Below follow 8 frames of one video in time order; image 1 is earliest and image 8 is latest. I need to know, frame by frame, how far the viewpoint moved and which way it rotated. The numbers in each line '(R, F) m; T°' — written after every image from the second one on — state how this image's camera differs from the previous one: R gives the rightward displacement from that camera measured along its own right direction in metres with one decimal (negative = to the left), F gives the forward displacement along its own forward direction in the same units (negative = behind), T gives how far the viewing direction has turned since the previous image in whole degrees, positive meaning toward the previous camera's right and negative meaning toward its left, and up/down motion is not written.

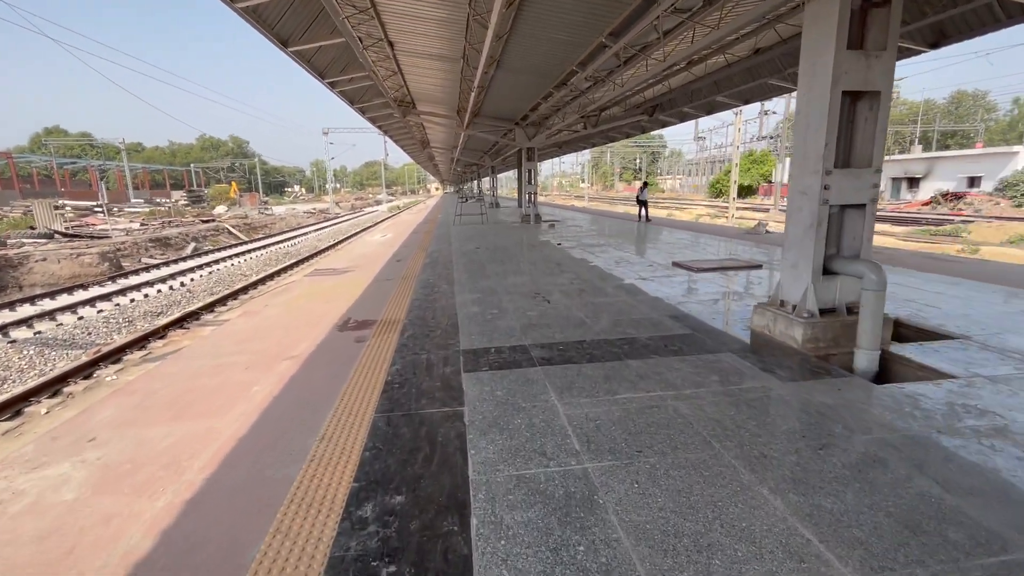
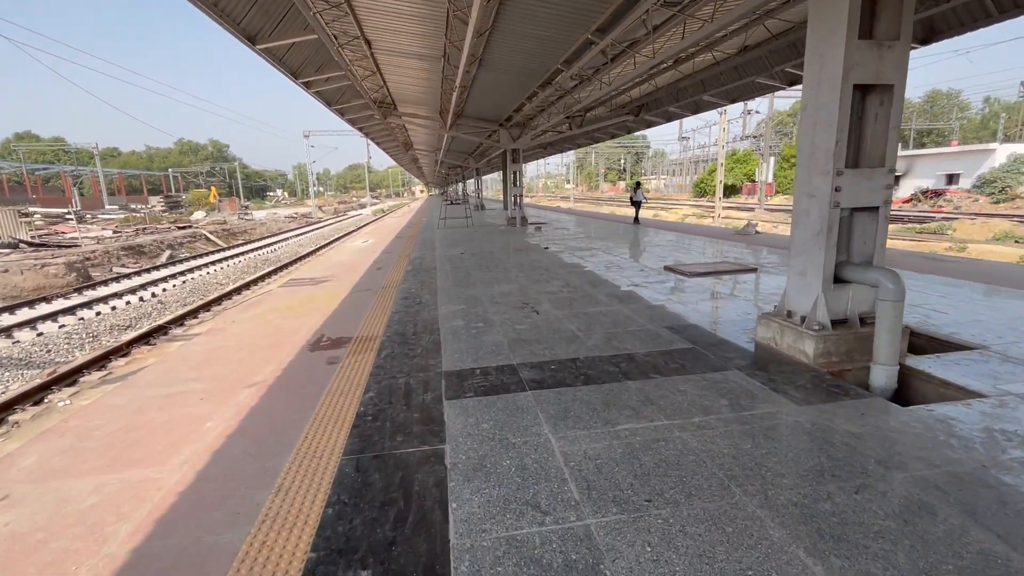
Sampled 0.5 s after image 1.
(0.0, +0.4) m; +2°
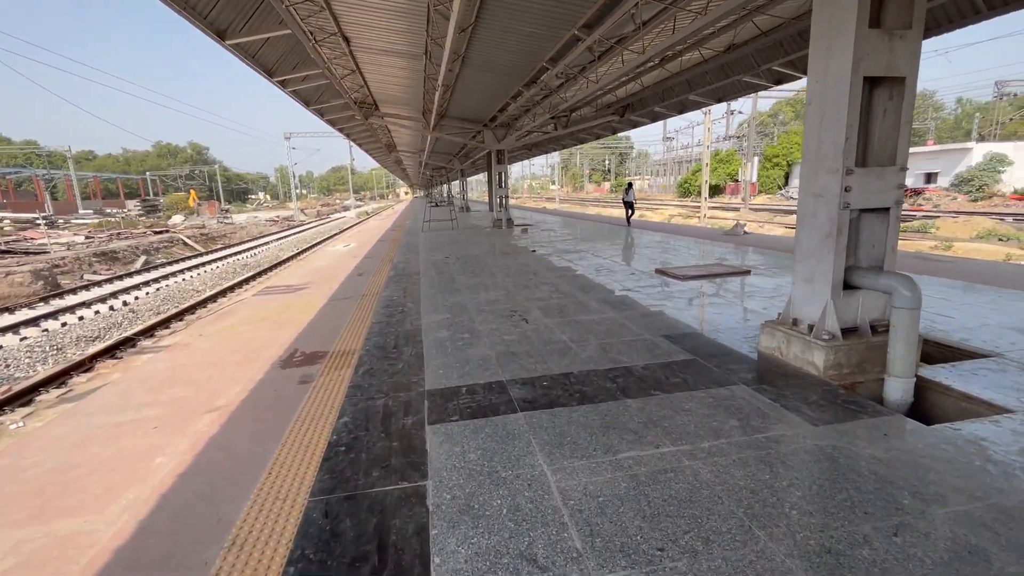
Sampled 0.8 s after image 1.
(0.0, +0.3) m; +2°
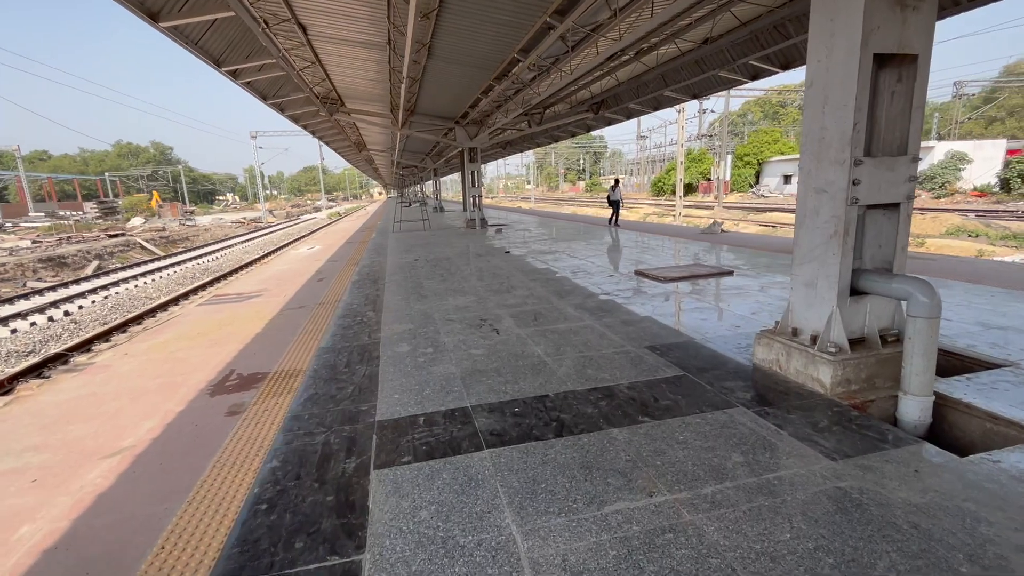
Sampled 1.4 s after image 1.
(+0.1, +0.5) m; +3°
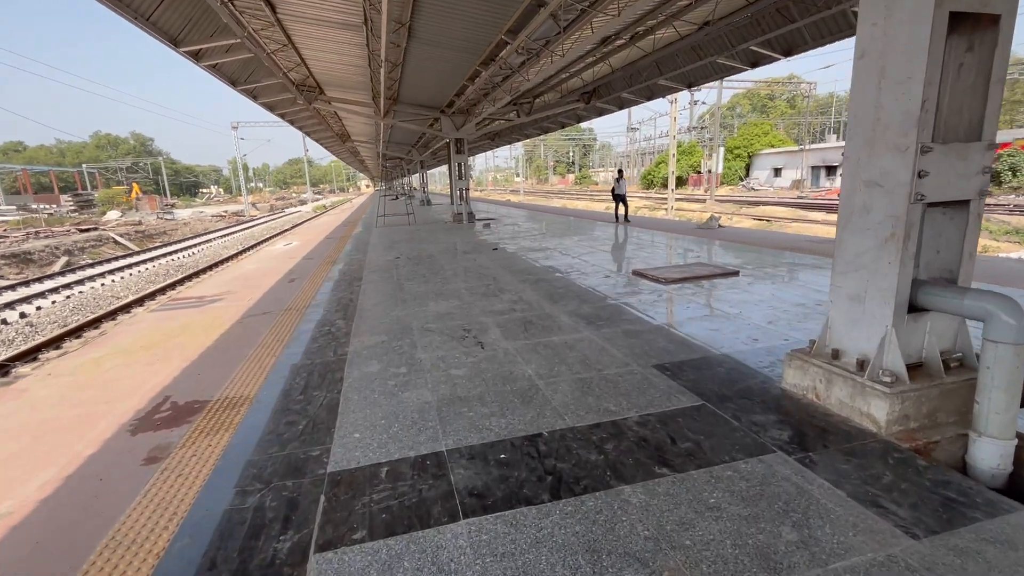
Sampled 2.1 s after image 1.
(0.0, +0.6) m; +1°
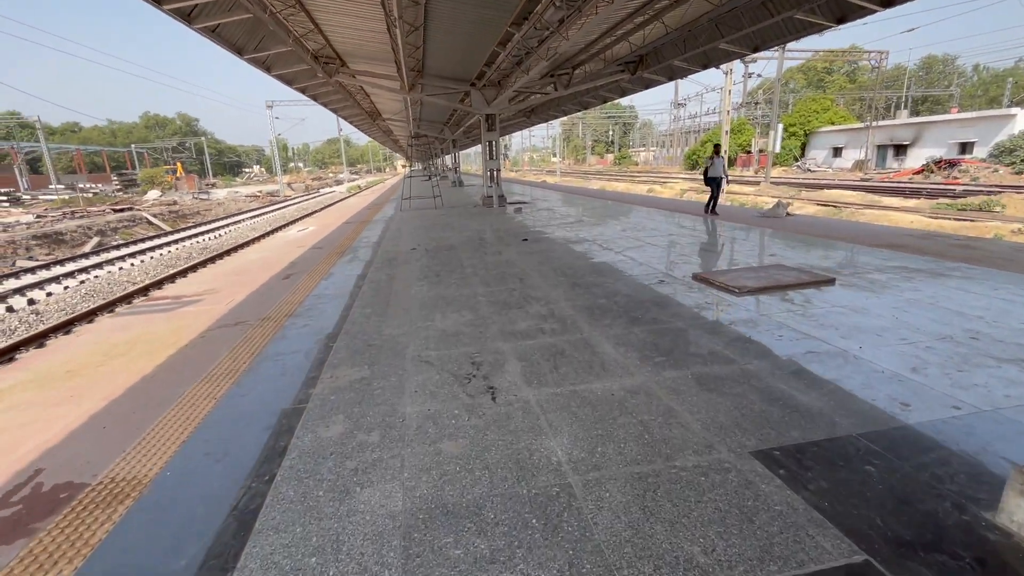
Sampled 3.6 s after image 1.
(+0.1, +1.3) m; -4°
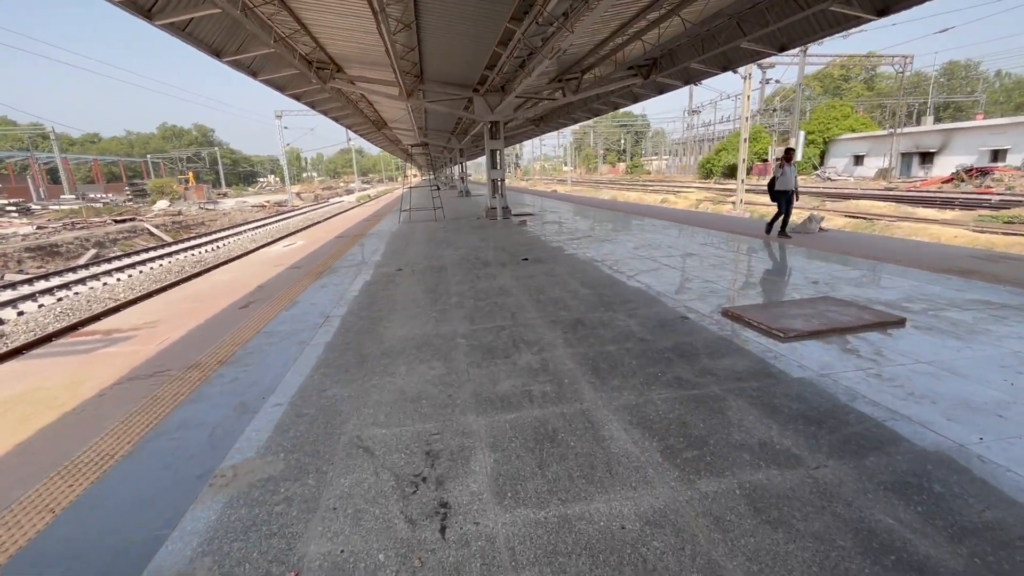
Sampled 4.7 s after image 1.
(+0.2, +1.0) m; -1°
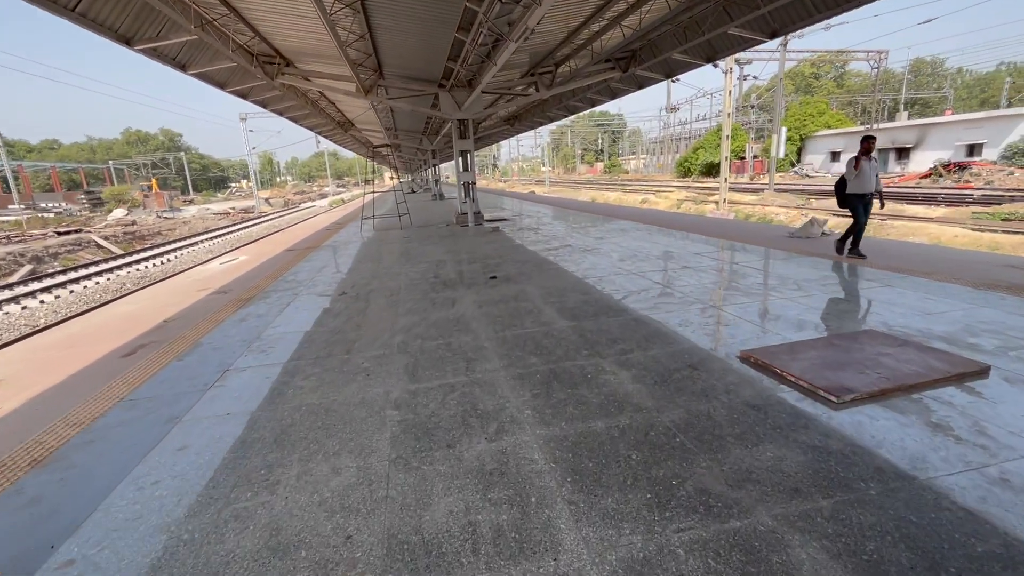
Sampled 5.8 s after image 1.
(+0.2, +1.2) m; +2°
